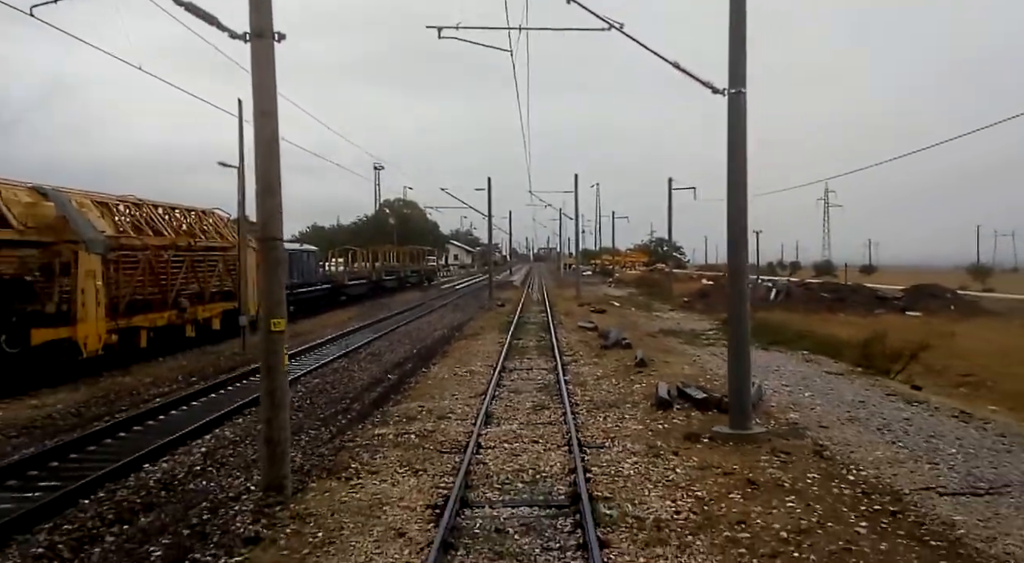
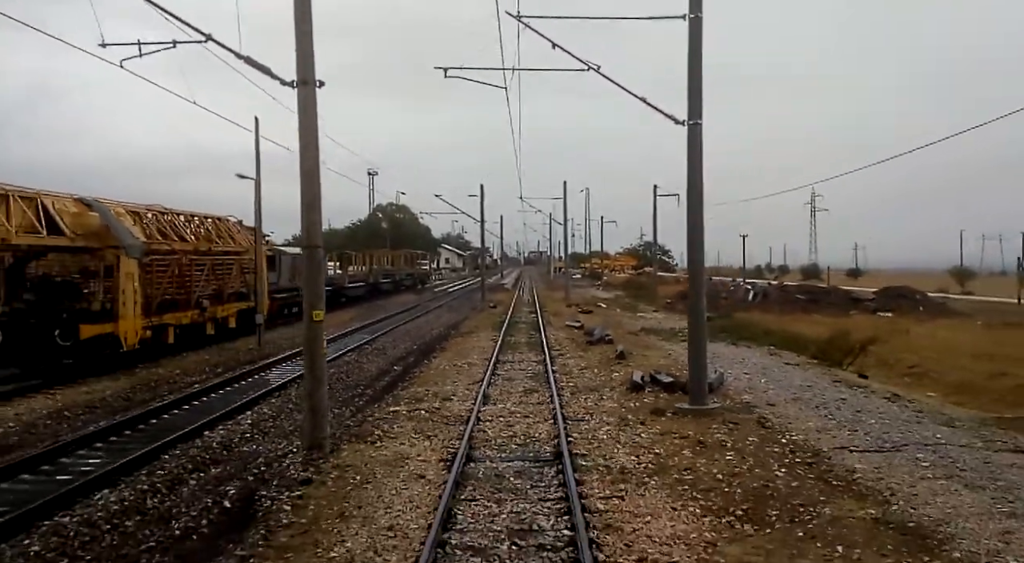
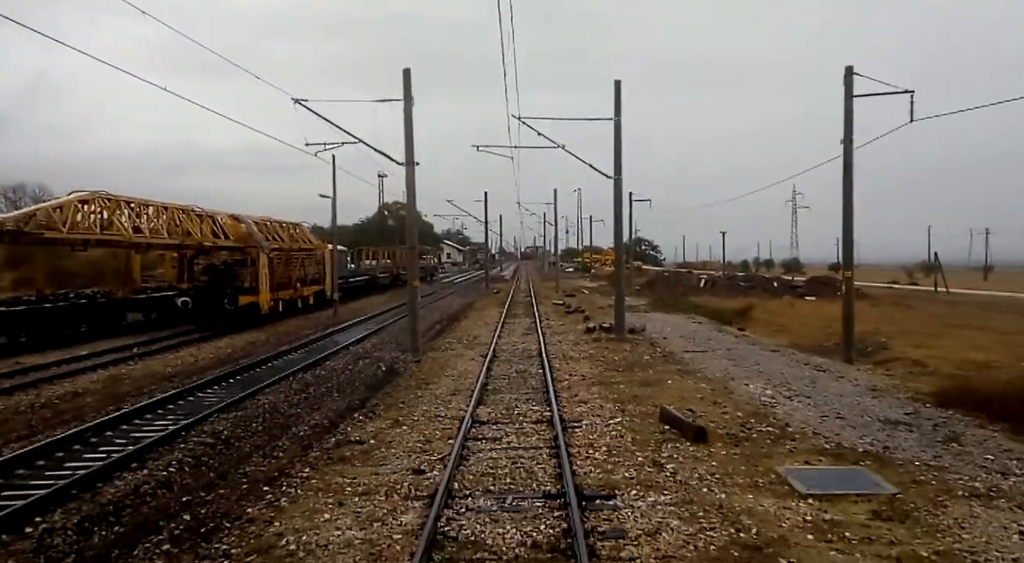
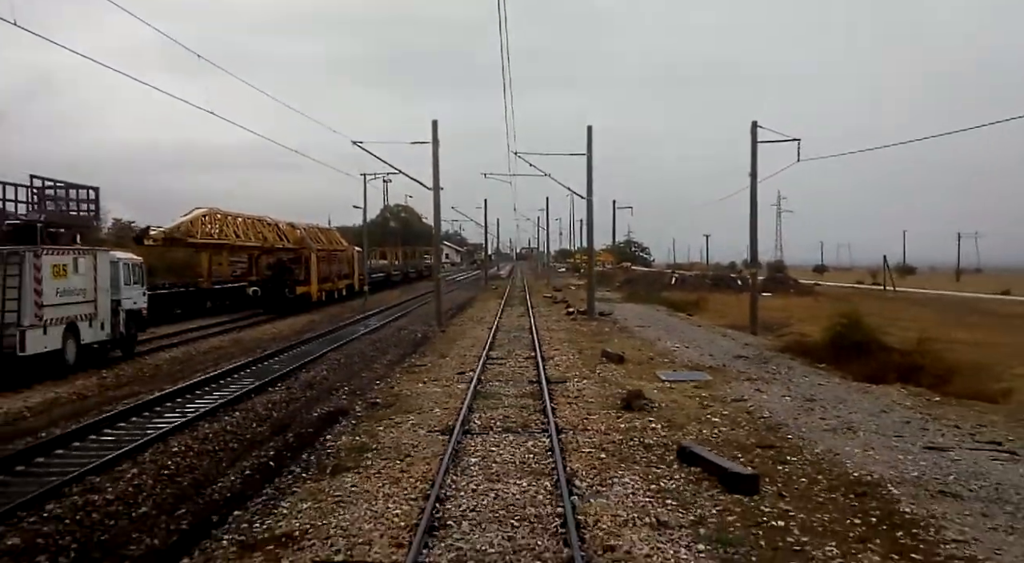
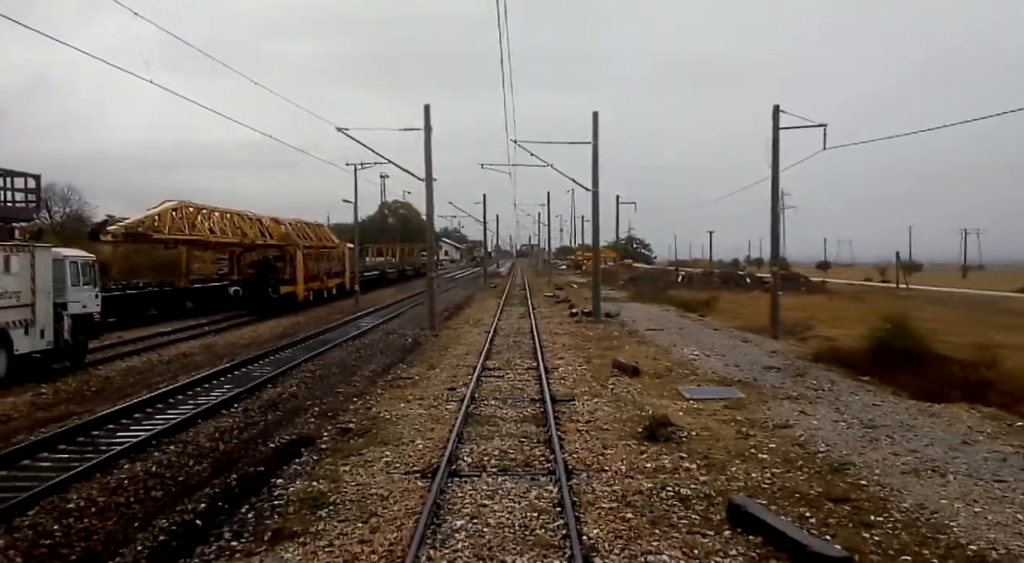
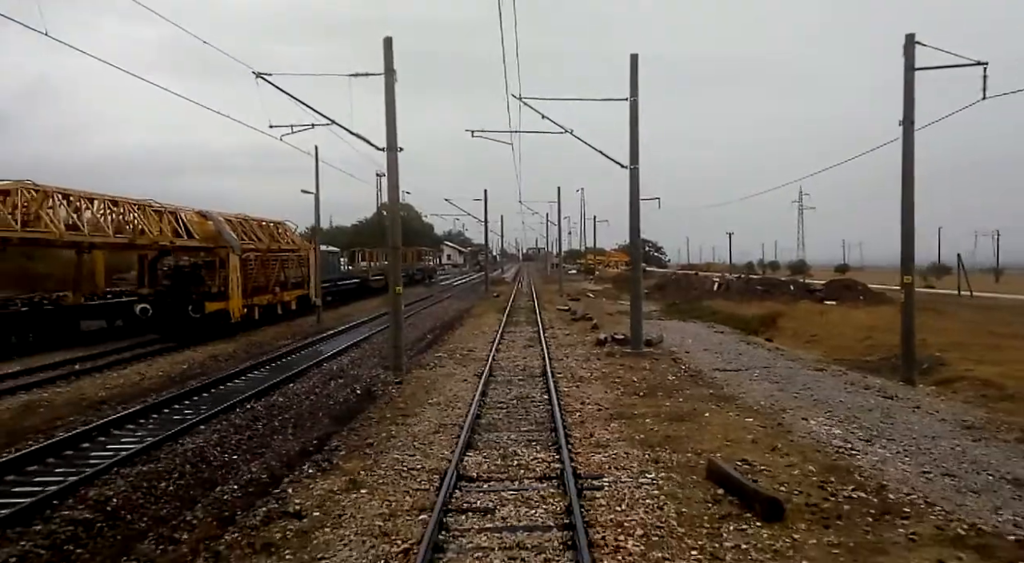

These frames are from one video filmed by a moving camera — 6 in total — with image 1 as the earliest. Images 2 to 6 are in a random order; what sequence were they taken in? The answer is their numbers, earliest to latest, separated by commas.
2, 6, 3, 5, 4
